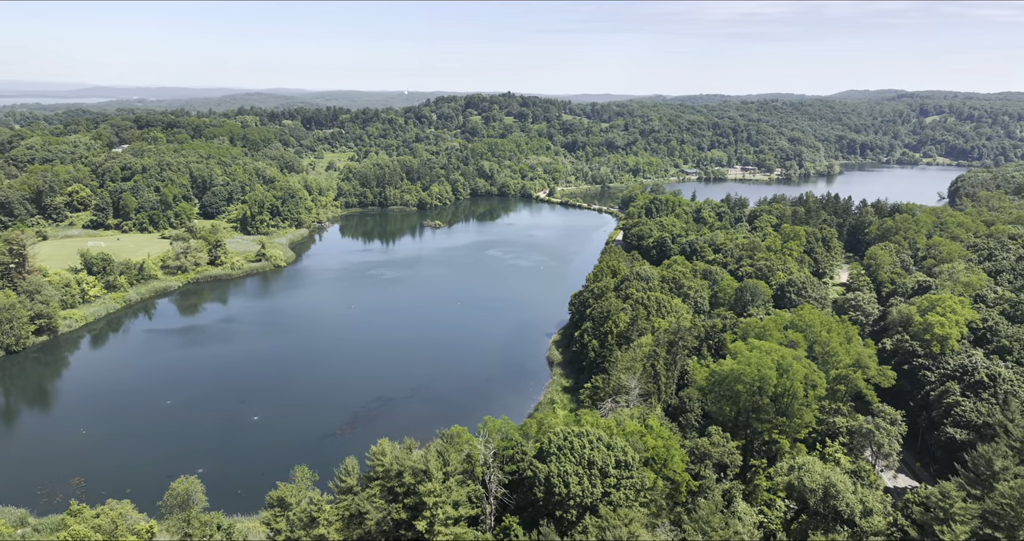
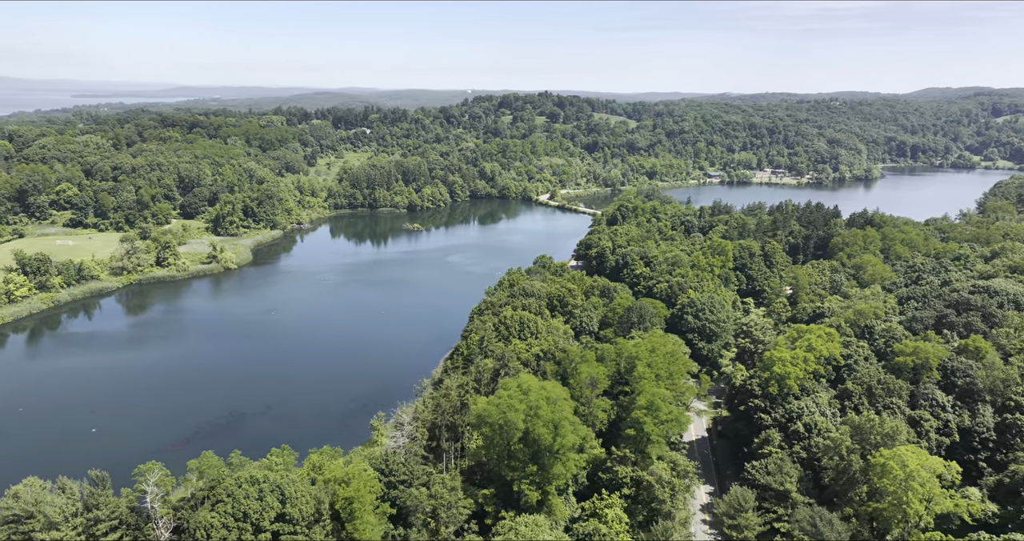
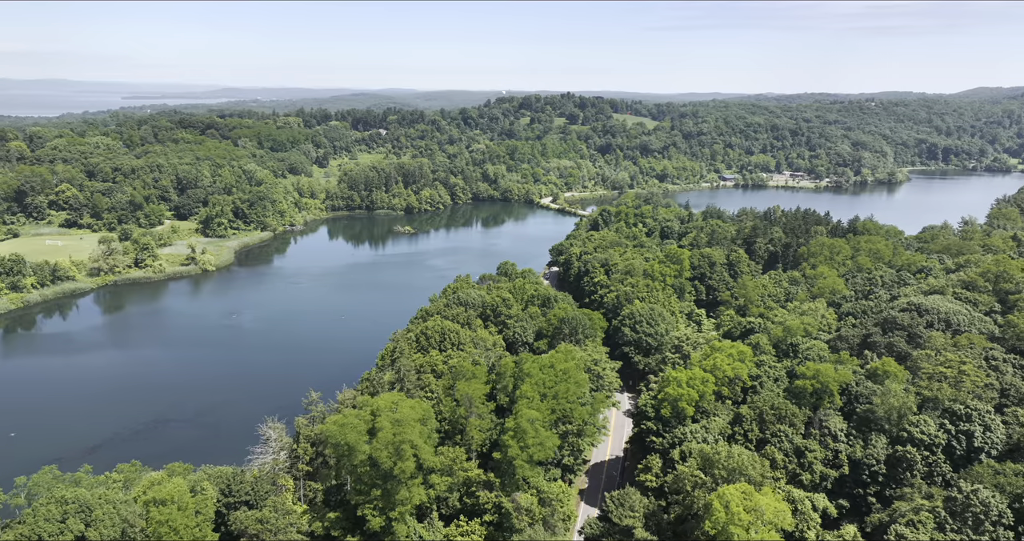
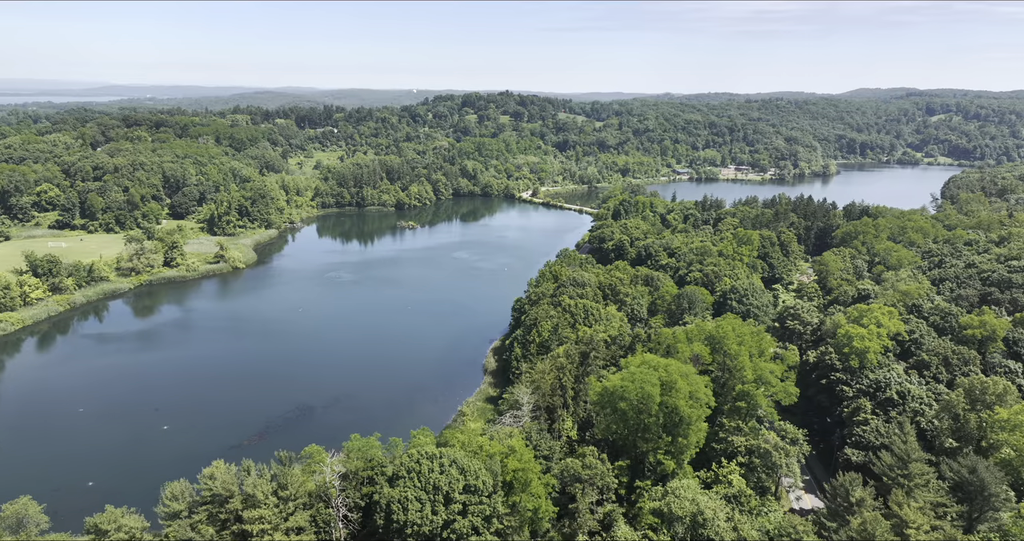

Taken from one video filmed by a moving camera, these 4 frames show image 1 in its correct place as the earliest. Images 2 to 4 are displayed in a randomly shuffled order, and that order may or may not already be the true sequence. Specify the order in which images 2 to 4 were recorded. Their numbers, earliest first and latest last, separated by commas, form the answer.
4, 2, 3
